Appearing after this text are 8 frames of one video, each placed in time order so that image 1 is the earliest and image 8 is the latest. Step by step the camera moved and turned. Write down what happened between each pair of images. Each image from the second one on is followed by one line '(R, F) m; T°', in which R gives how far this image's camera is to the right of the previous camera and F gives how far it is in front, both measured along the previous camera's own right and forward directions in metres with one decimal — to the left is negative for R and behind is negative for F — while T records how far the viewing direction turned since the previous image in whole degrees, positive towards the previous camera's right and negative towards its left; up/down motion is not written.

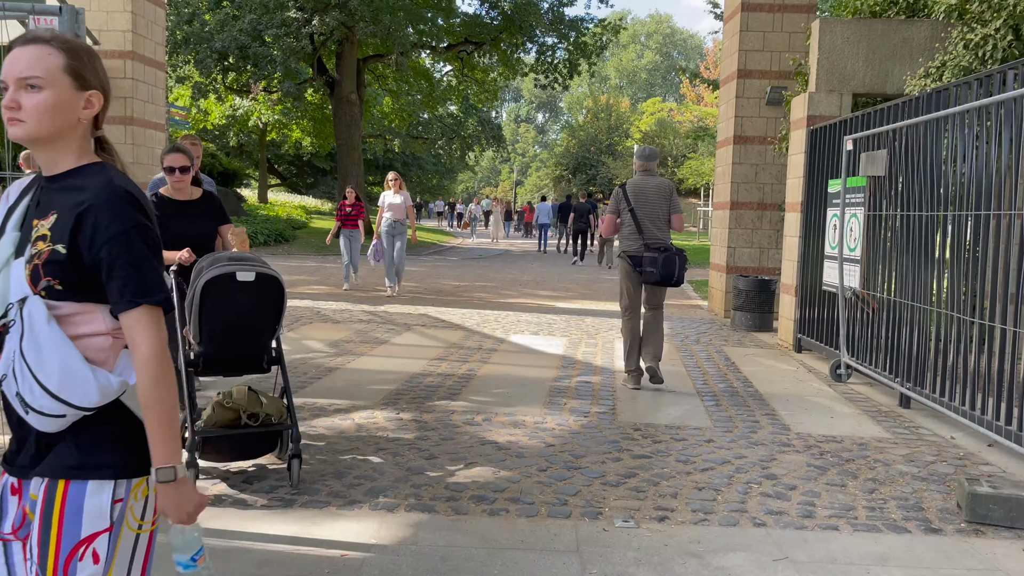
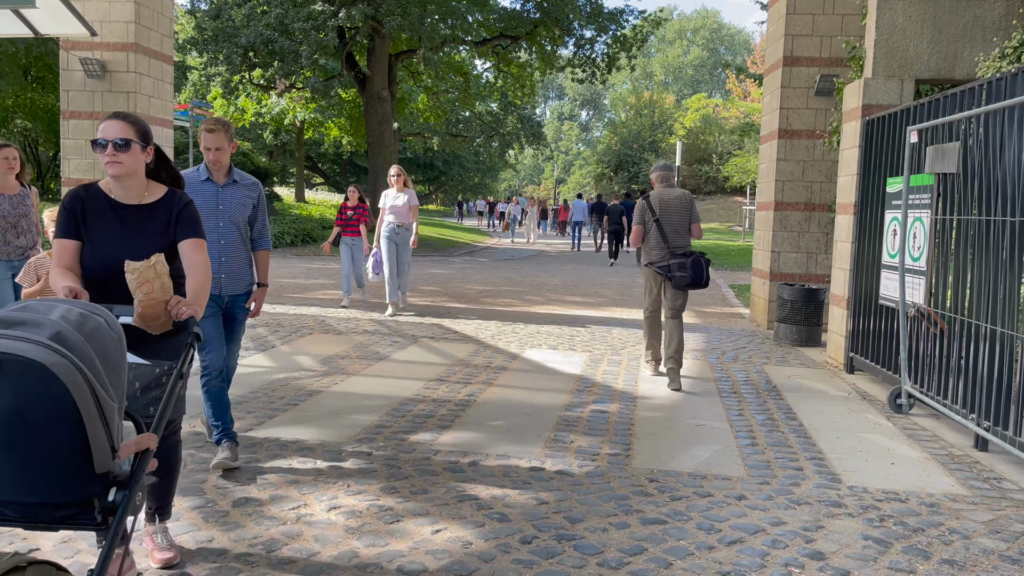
(+0.3, +0.9) m; -3°
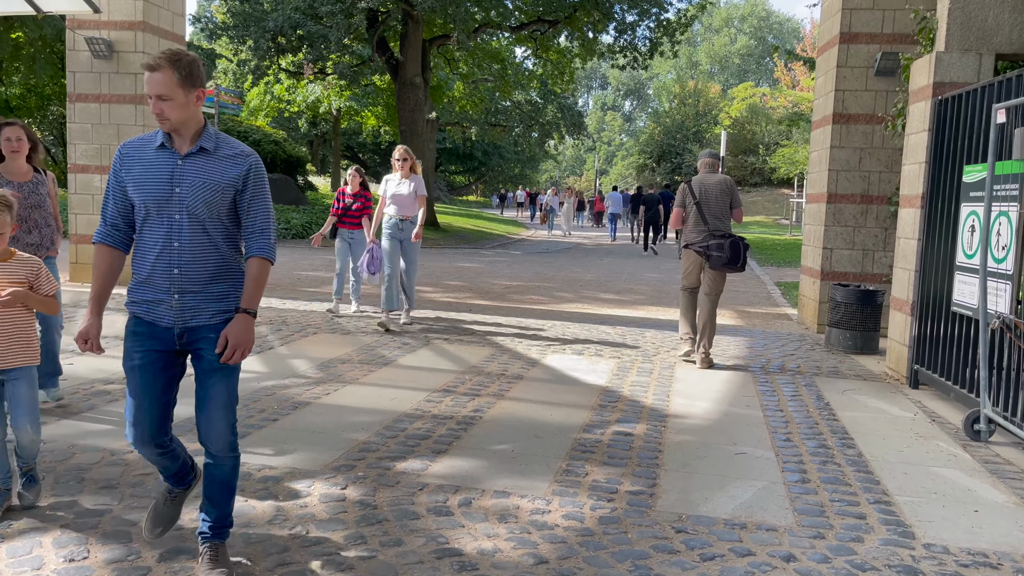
(+0.2, +0.8) m; -3°
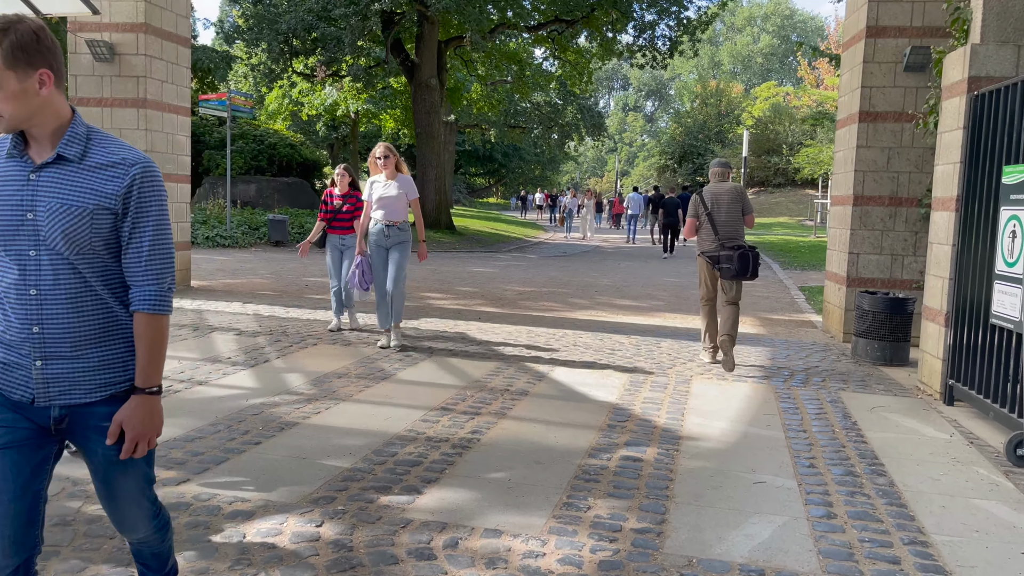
(+0.1, +0.4) m; -2°
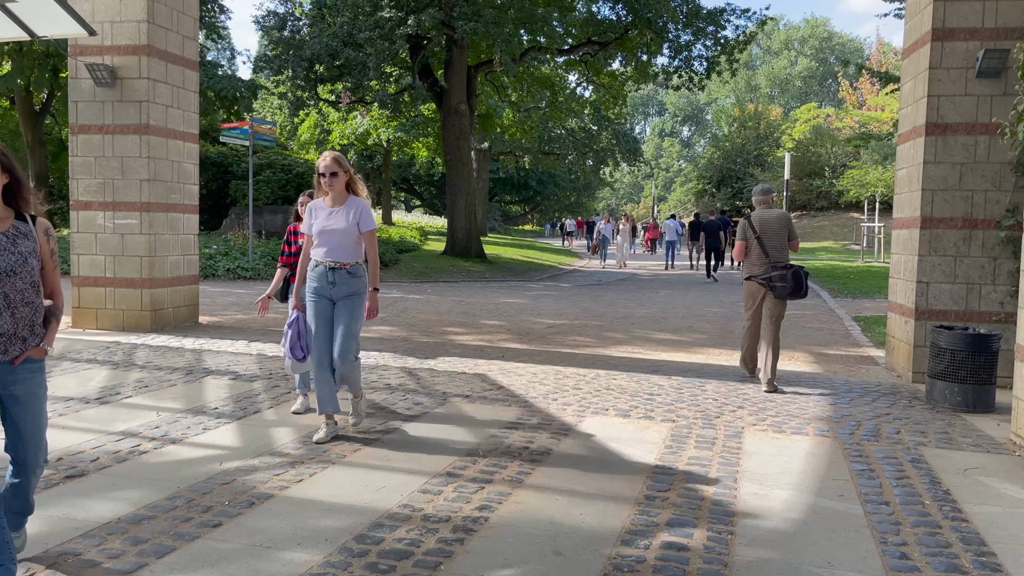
(+0.1, +0.9) m; -3°
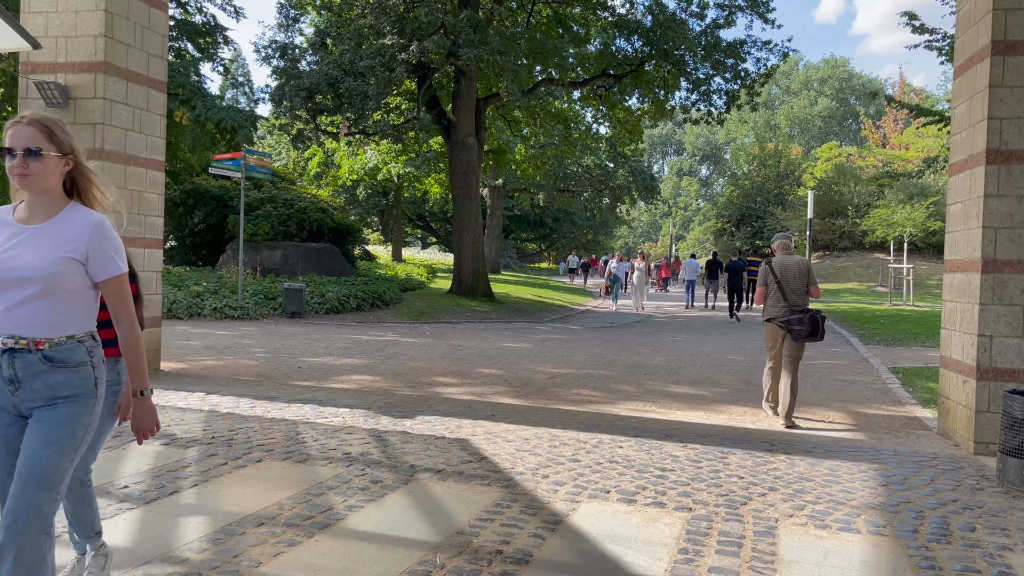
(+0.2, +1.2) m; -1°
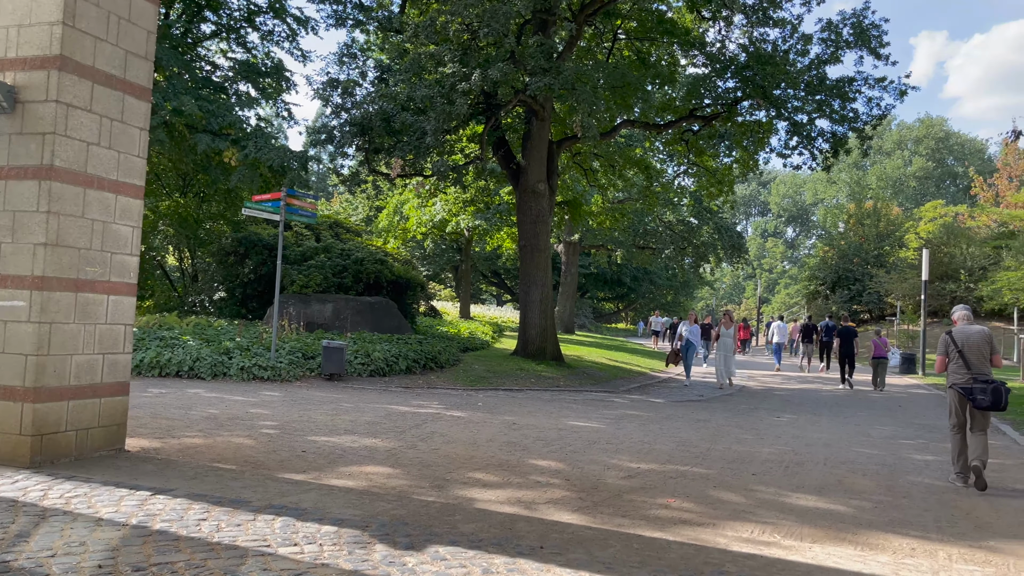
(+0.1, +2.4) m; -5°
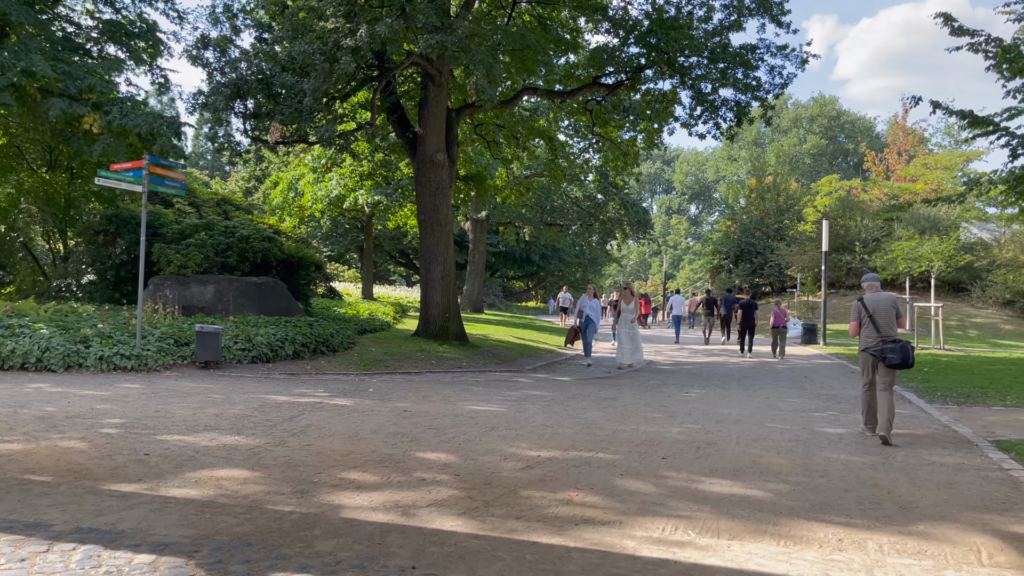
(+0.3, +1.0) m; +6°
